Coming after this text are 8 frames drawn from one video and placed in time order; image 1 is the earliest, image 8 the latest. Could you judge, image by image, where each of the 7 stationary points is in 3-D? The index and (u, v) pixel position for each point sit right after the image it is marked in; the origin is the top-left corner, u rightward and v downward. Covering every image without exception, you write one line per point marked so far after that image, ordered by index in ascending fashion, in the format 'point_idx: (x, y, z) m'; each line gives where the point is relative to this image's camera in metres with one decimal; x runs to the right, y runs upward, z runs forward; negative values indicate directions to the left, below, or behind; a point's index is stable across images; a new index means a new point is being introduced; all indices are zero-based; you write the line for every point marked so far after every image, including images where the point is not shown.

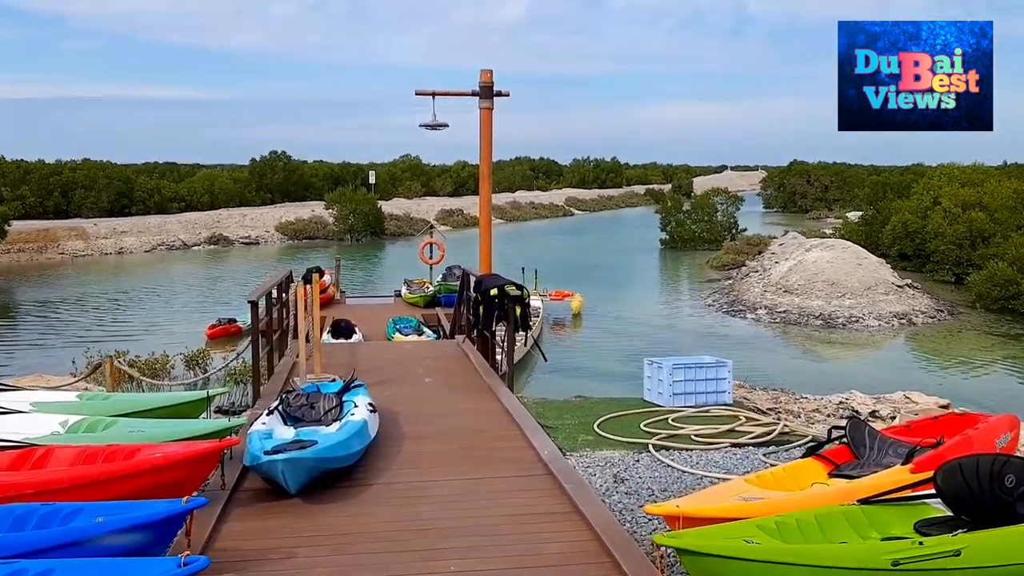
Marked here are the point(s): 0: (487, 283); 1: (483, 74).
0: (-0.2, 0.0, +7.0) m
1: (-0.3, +2.4, +9.2) m
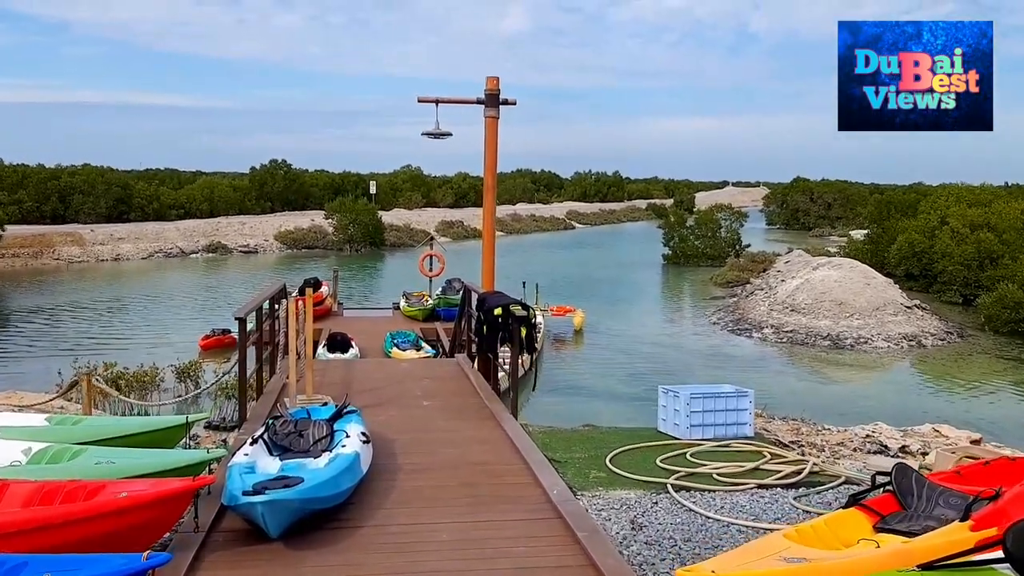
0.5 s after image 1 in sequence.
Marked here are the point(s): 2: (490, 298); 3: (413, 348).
0: (-0.2, -0.1, +6.6) m
1: (-0.2, +2.2, +8.8) m
2: (-0.2, -0.1, +6.7) m
3: (-1.7, -1.0, +14.2) m
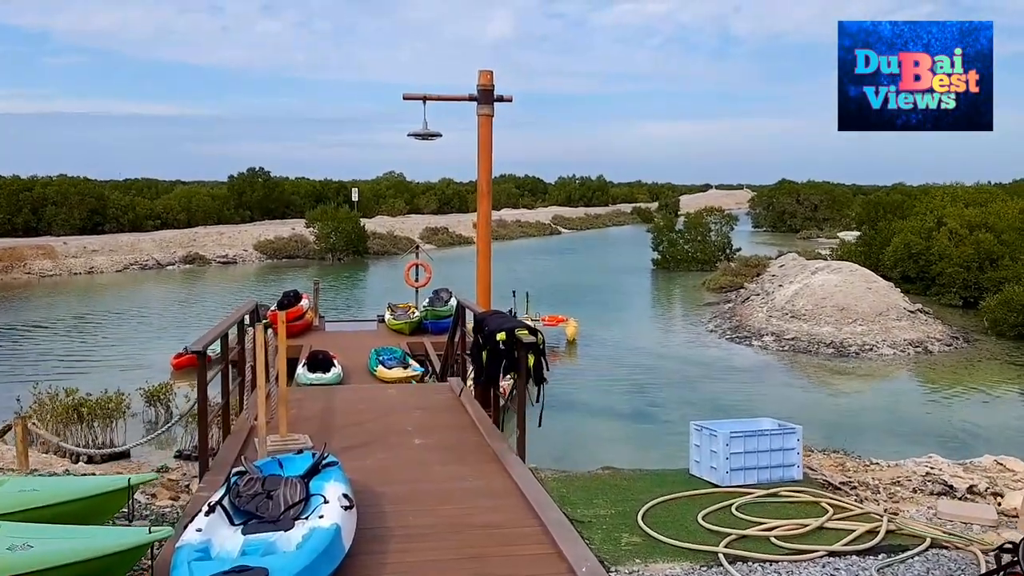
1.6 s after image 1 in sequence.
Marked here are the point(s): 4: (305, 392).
0: (-0.1, -0.3, +5.7) m
1: (-0.3, +2.0, +7.9) m
2: (-0.1, -0.2, +5.9) m
3: (-1.8, -1.2, +13.3) m
4: (-1.9, -1.0, +7.7) m
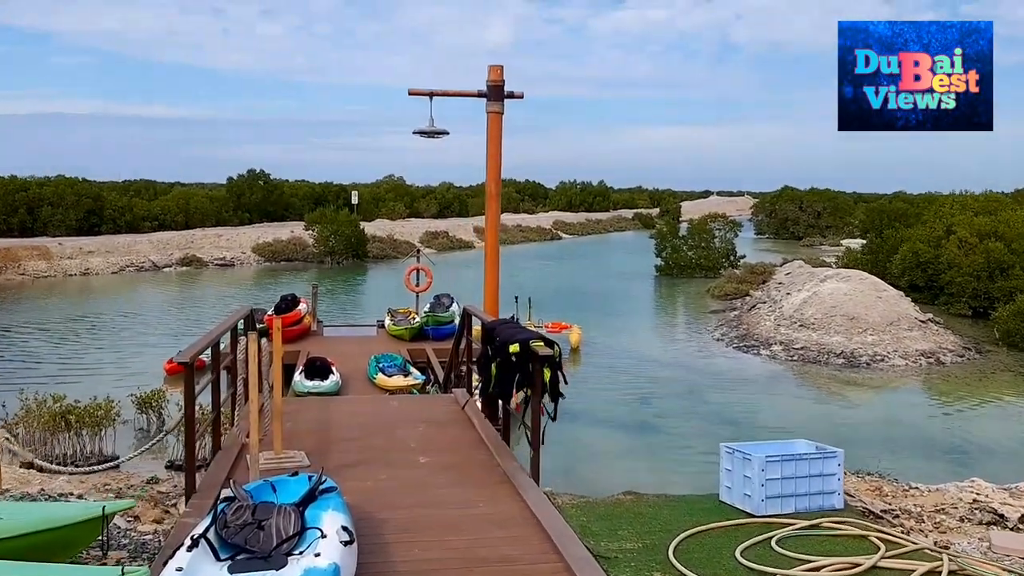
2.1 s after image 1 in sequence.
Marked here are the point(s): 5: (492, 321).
0: (-0.1, -0.3, +5.3) m
1: (-0.2, +2.0, +7.5) m
2: (-0.1, -0.3, +5.5) m
3: (-1.7, -1.3, +12.8) m
4: (-1.8, -1.0, +7.3) m
5: (-0.1, -0.2, +5.9) m
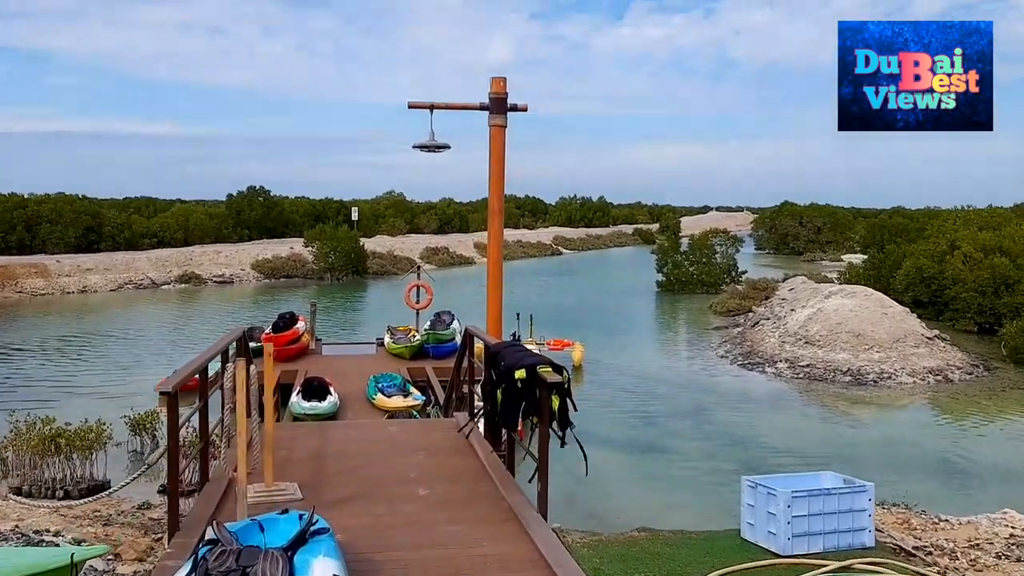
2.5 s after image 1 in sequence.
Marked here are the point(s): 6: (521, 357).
0: (0.0, -0.4, +5.0) m
1: (-0.1, +1.8, +7.3) m
2: (0.0, -0.4, +5.2) m
3: (-1.7, -1.6, +12.5) m
4: (-1.8, -1.2, +7.0) m
5: (-0.1, -0.4, +5.6) m
6: (+0.1, -0.4, +4.9) m
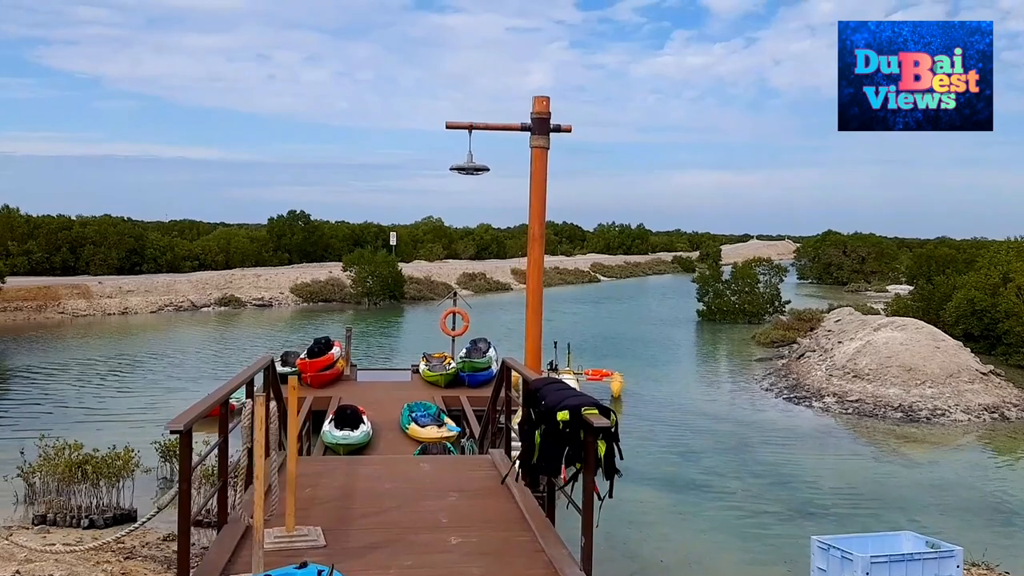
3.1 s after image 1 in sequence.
0: (+0.2, -0.6, +4.6) m
1: (+0.2, +1.5, +7.0) m
2: (+0.2, -0.6, +4.8) m
3: (-1.1, -2.0, +12.2) m
4: (-1.5, -1.4, +6.7) m
5: (+0.1, -0.6, +5.3) m
6: (+0.3, -0.6, +4.6) m
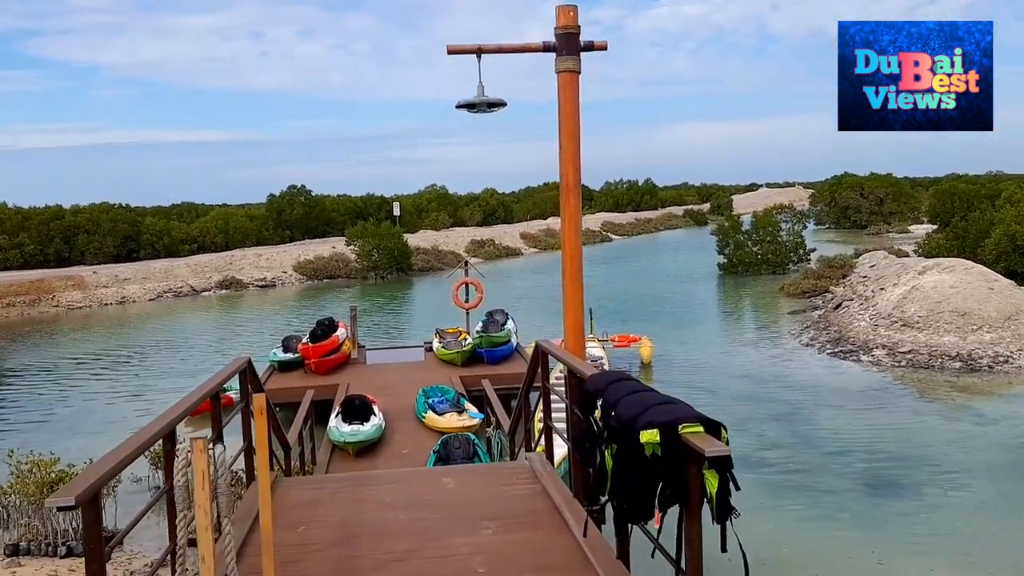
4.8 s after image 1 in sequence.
0: (+0.4, -0.5, +3.2) m
1: (+0.3, +1.8, +5.4) m
2: (+0.4, -0.4, +3.3) m
3: (-0.8, -1.6, +10.8) m
4: (-1.2, -1.3, +5.3) m
5: (+0.4, -0.4, +3.8) m
6: (+0.5, -0.4, +3.1) m
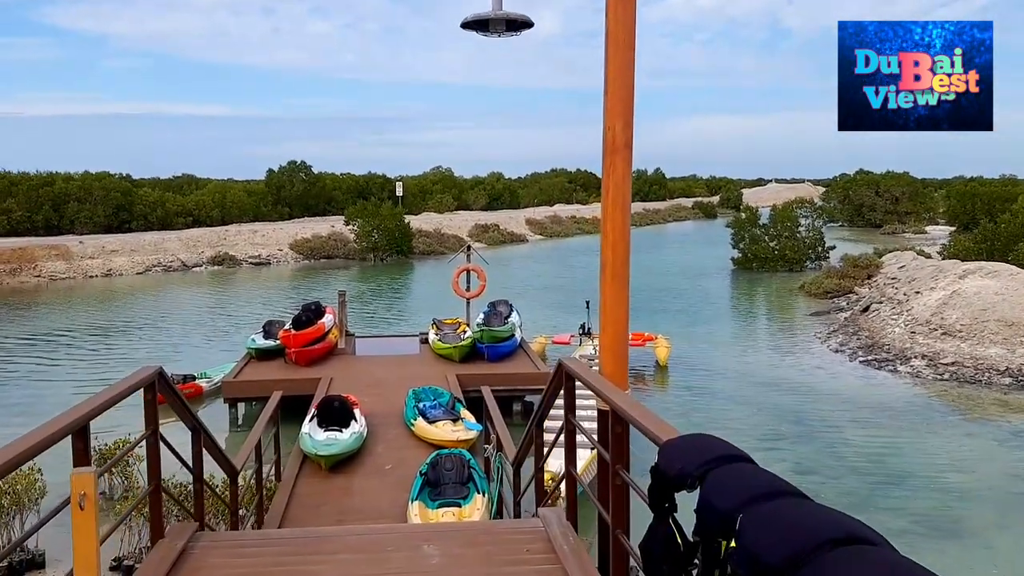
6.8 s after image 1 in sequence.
0: (+0.5, -0.5, +1.6) m
1: (+0.5, +1.8, +3.9) m
2: (+0.5, -0.5, +1.8) m
3: (-0.7, -1.4, +9.3) m
4: (-1.1, -1.2, +3.8) m
5: (+0.4, -0.4, +2.3) m
6: (+0.6, -0.5, +1.6) m
